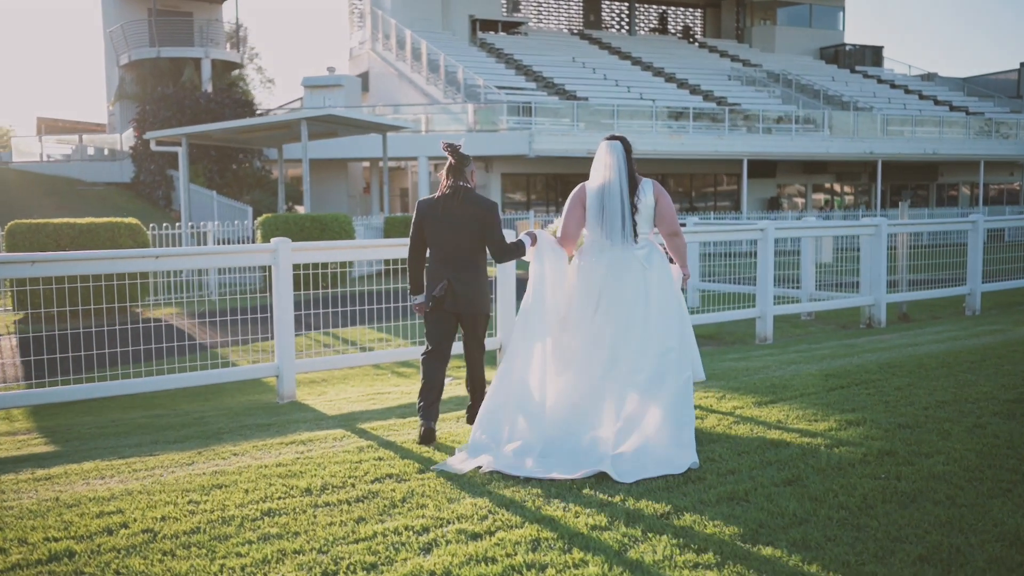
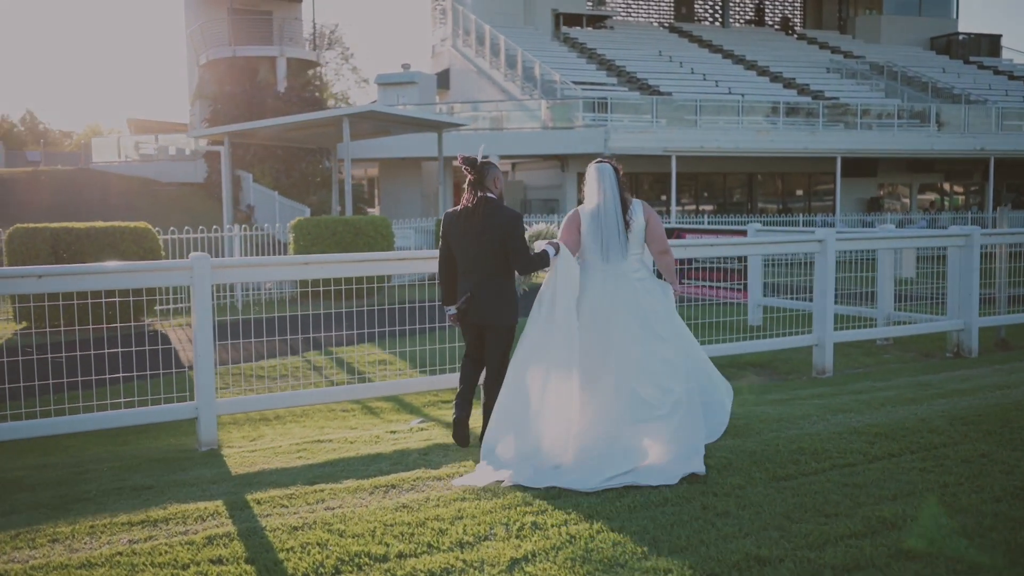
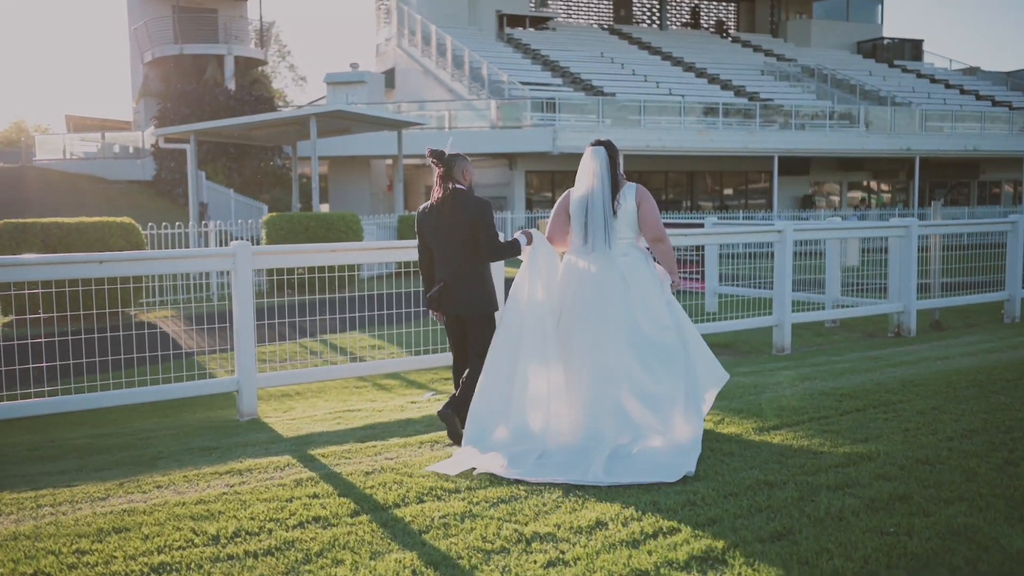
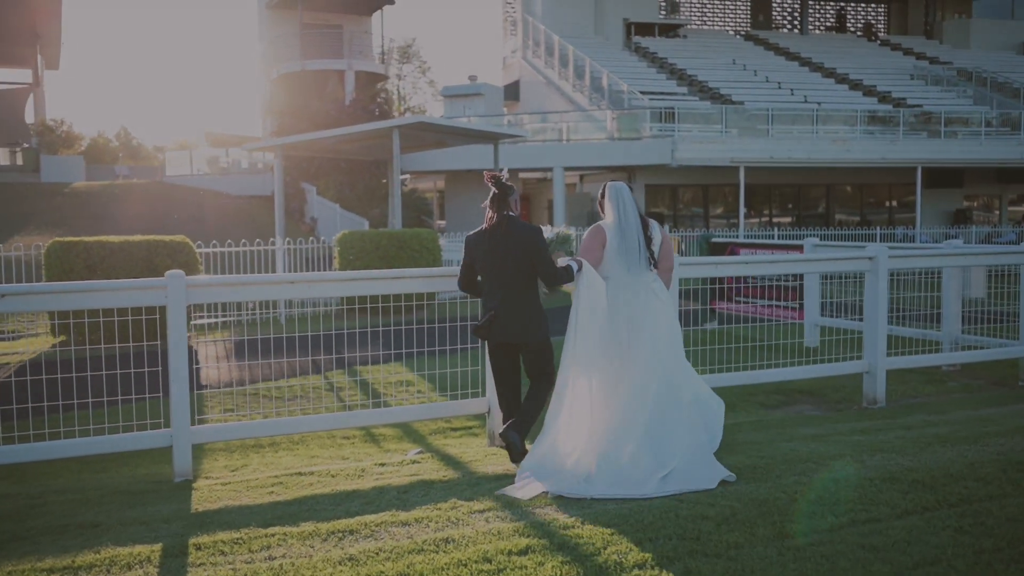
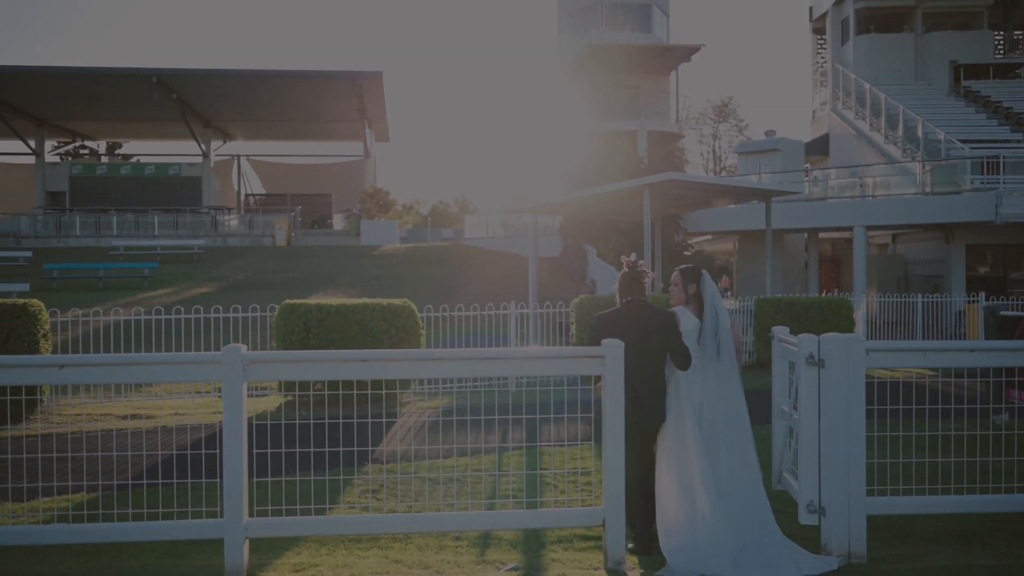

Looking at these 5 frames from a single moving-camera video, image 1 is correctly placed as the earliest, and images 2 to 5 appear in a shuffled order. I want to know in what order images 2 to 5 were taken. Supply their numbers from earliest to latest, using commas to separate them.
3, 2, 4, 5
